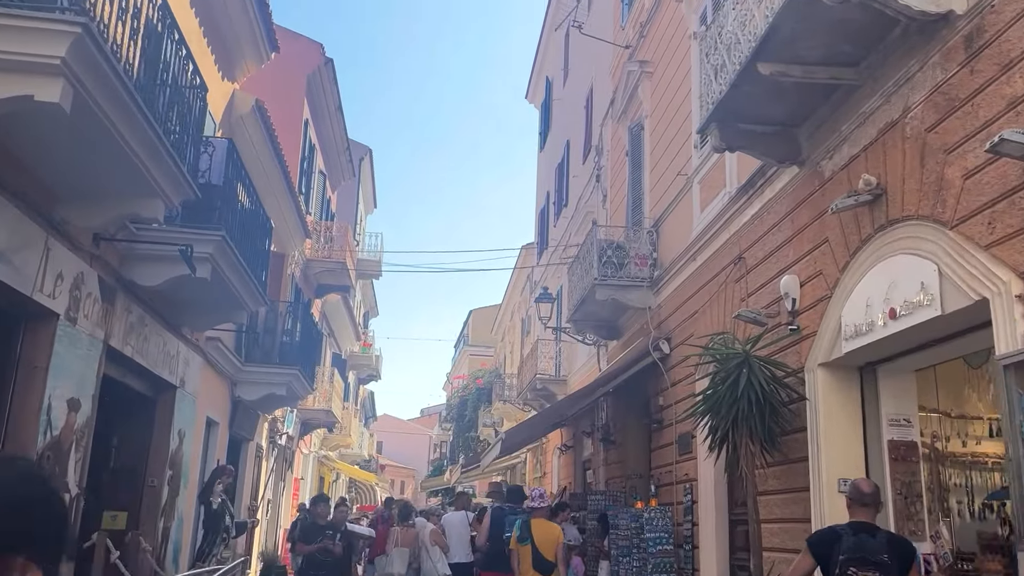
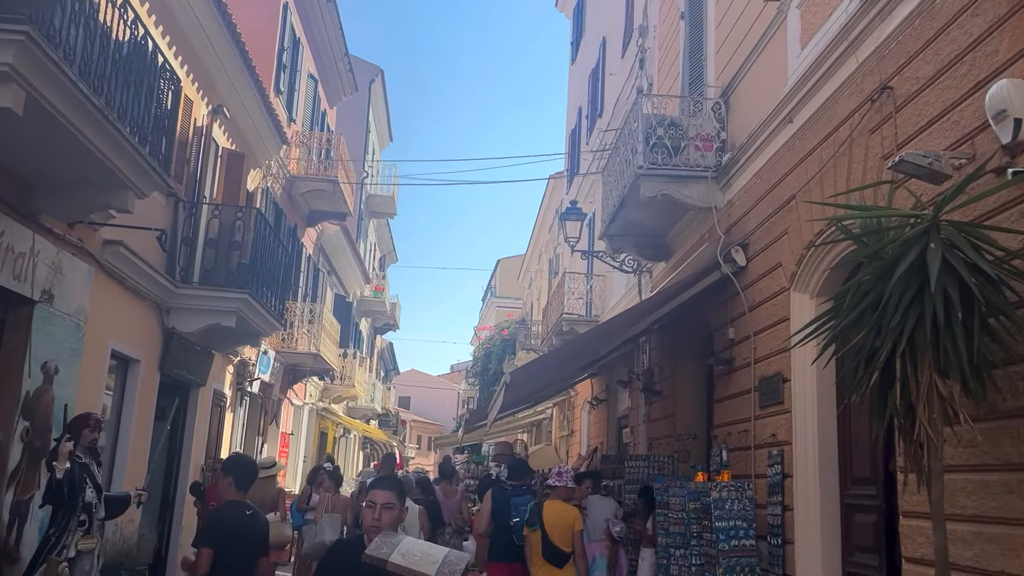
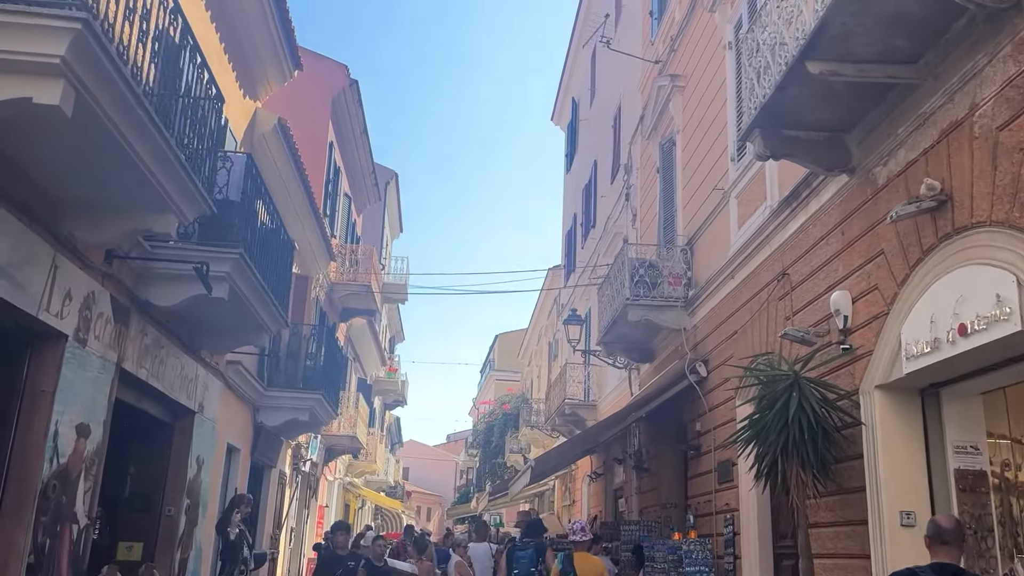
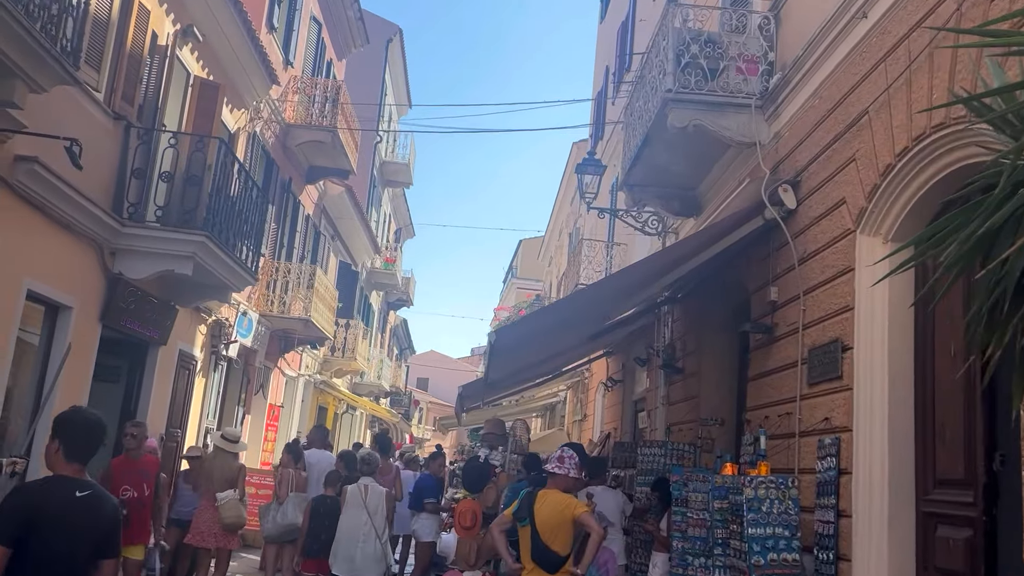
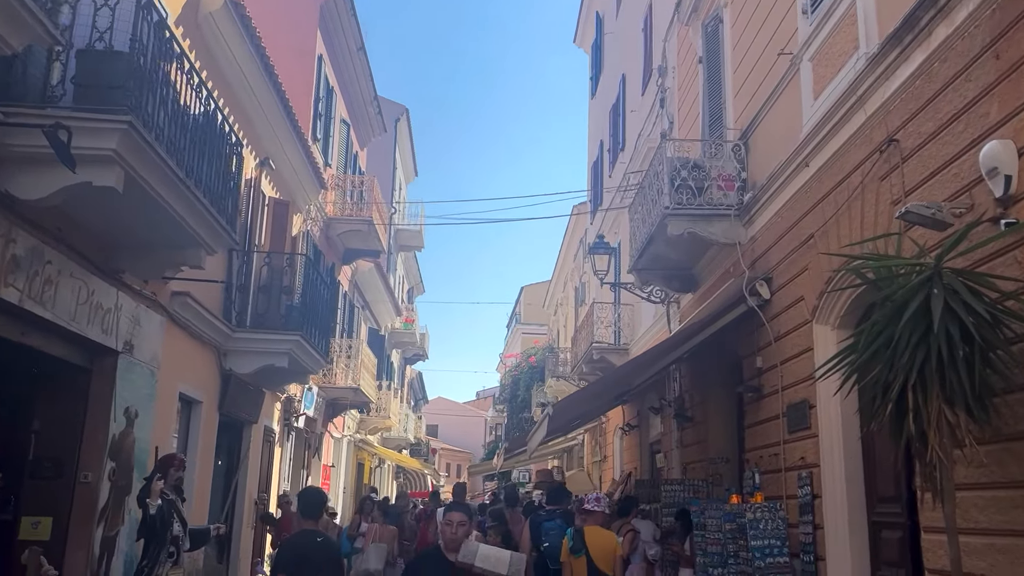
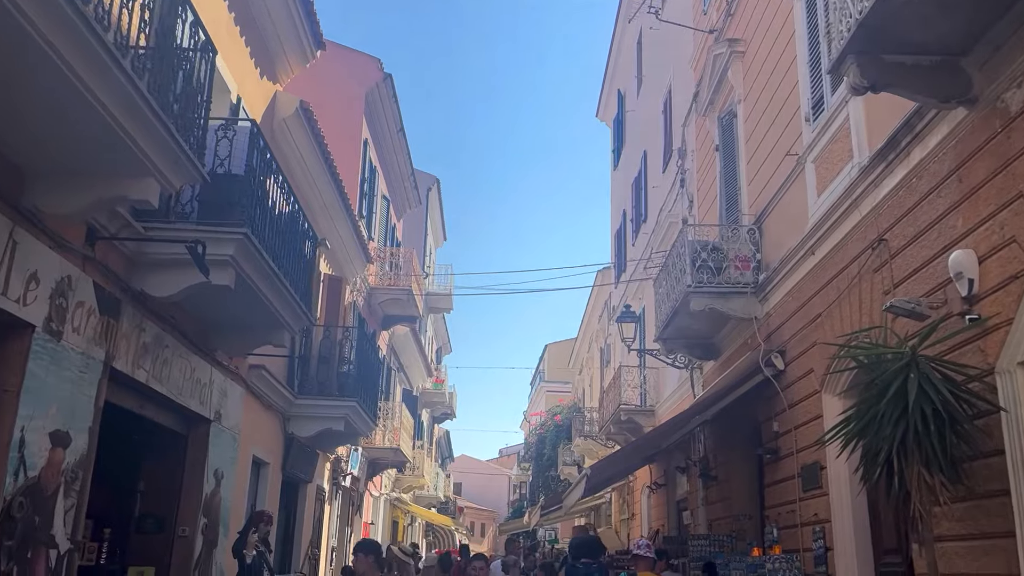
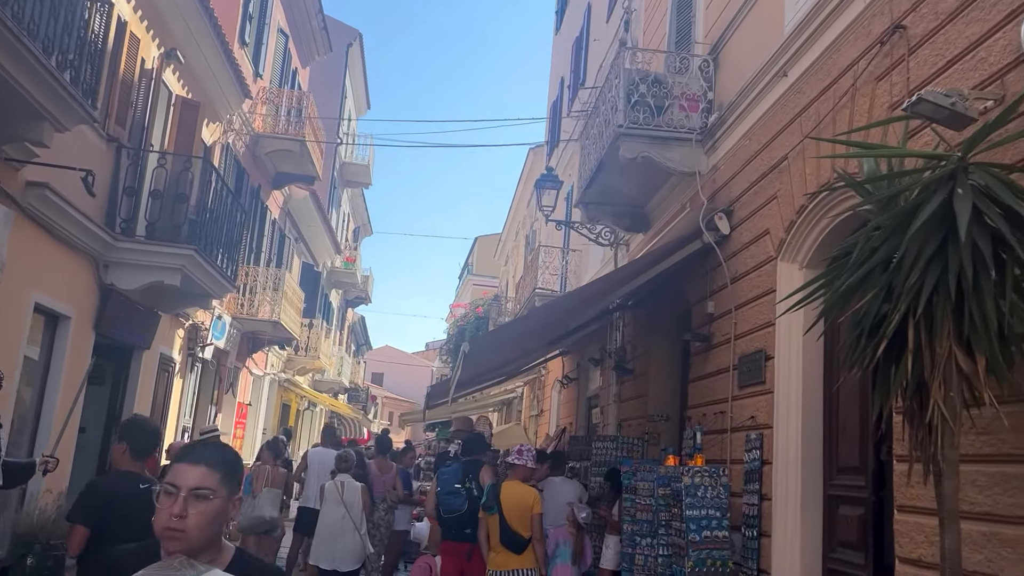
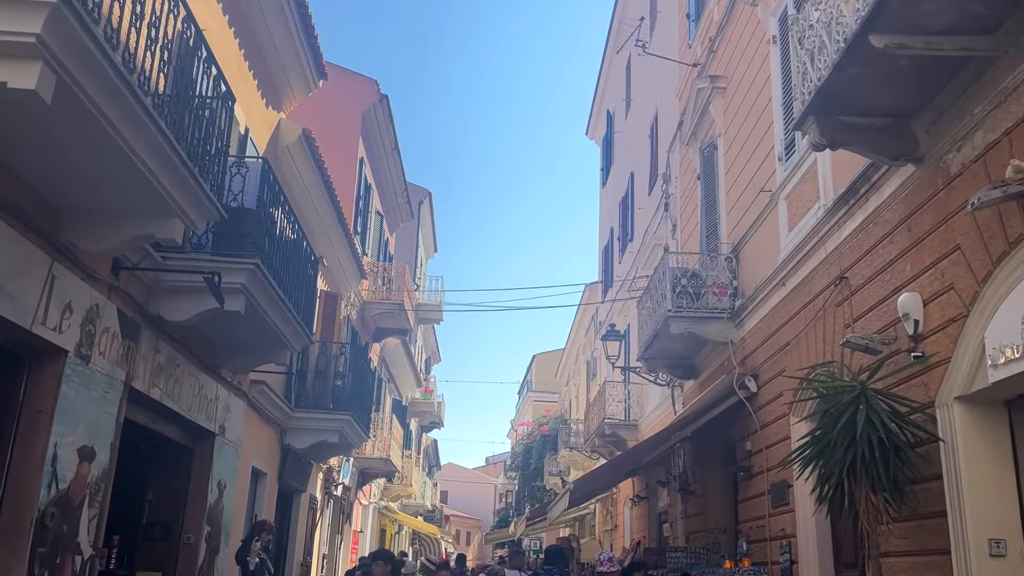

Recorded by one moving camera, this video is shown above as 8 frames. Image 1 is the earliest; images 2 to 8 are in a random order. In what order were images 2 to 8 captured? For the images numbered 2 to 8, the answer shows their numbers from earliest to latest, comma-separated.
3, 8, 6, 5, 2, 7, 4
